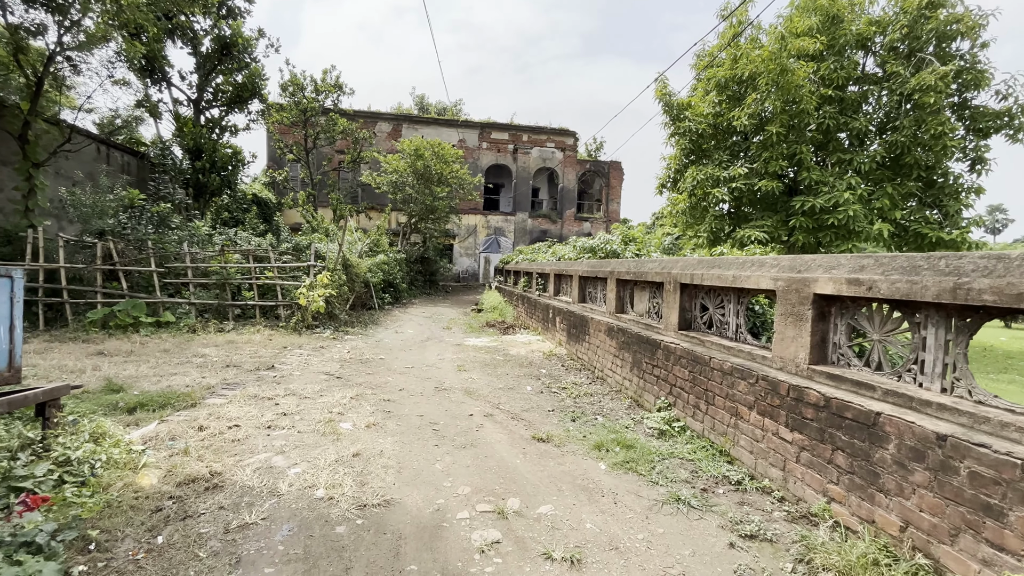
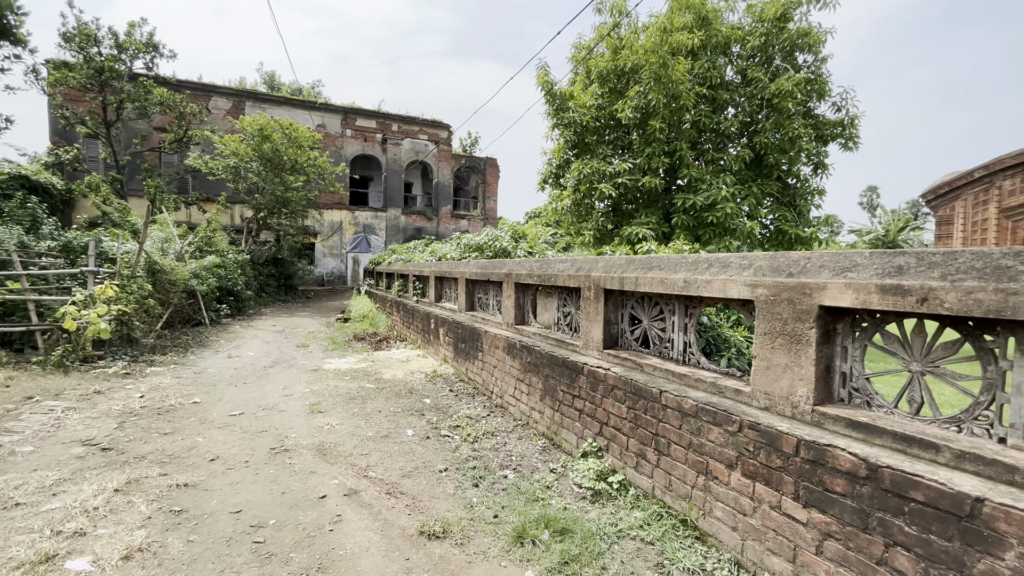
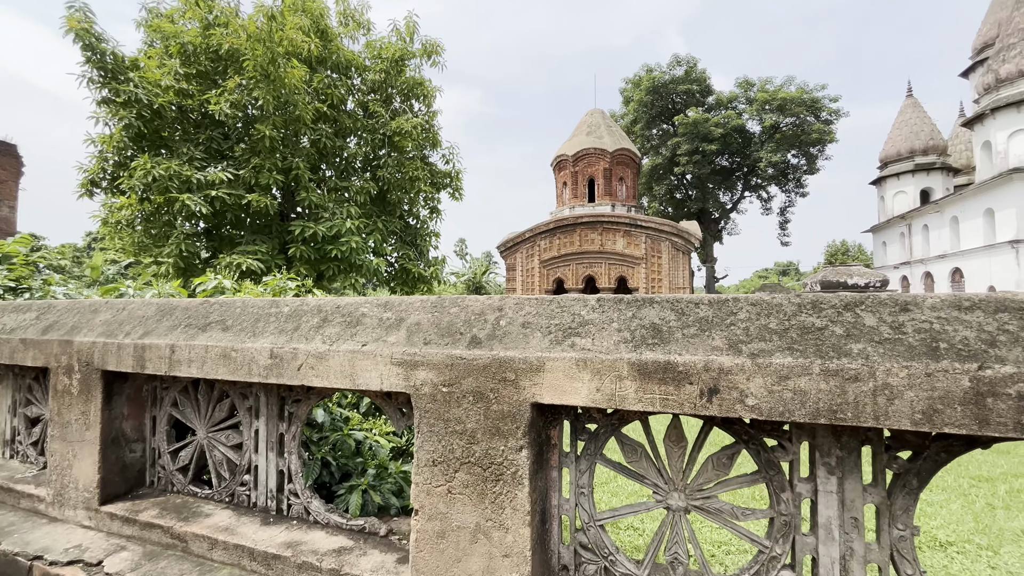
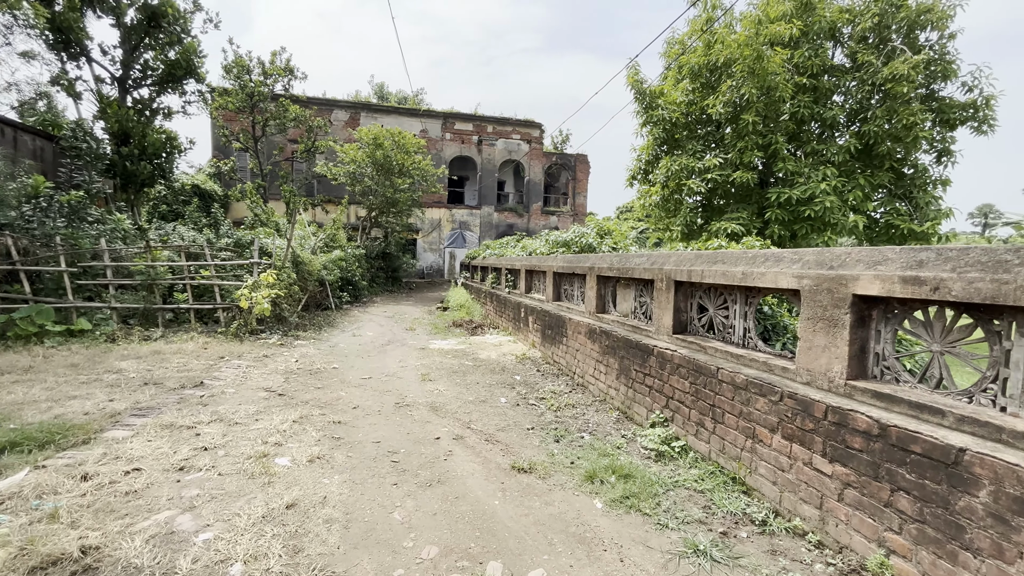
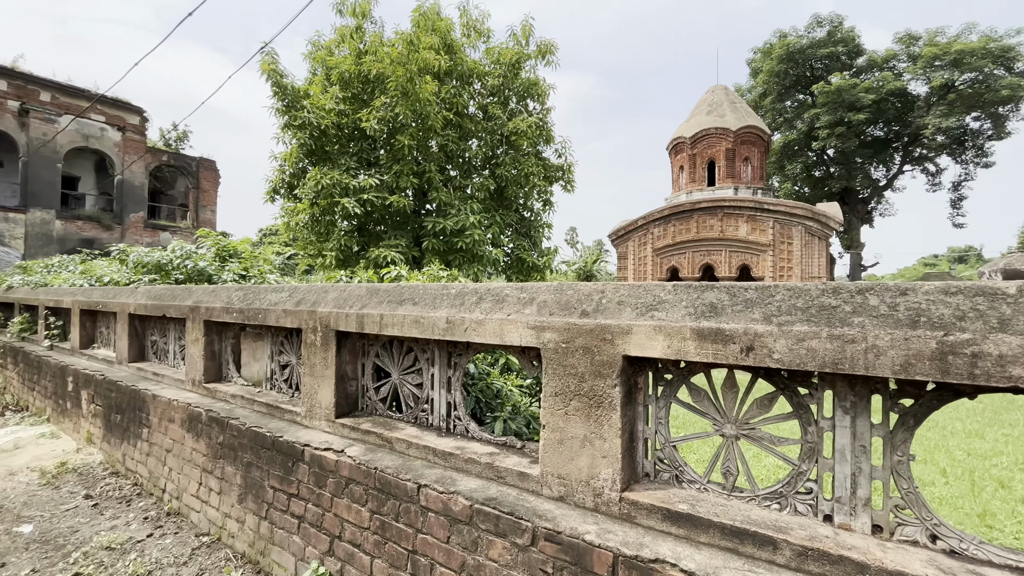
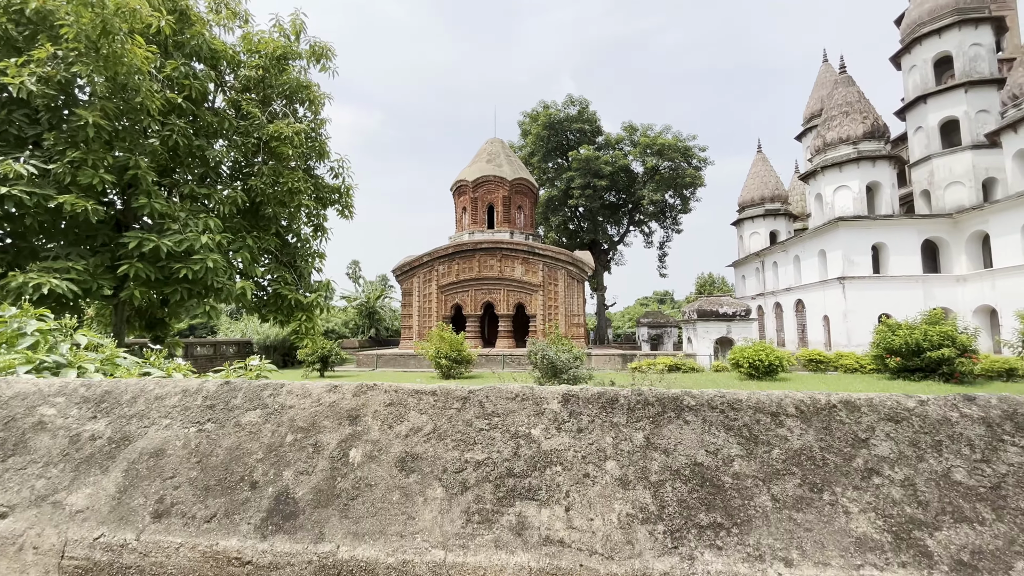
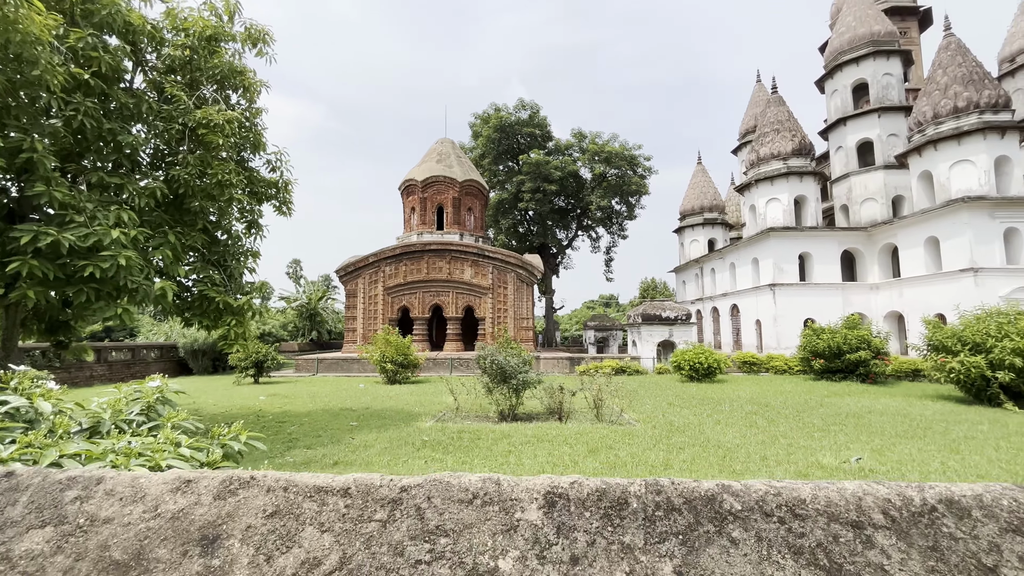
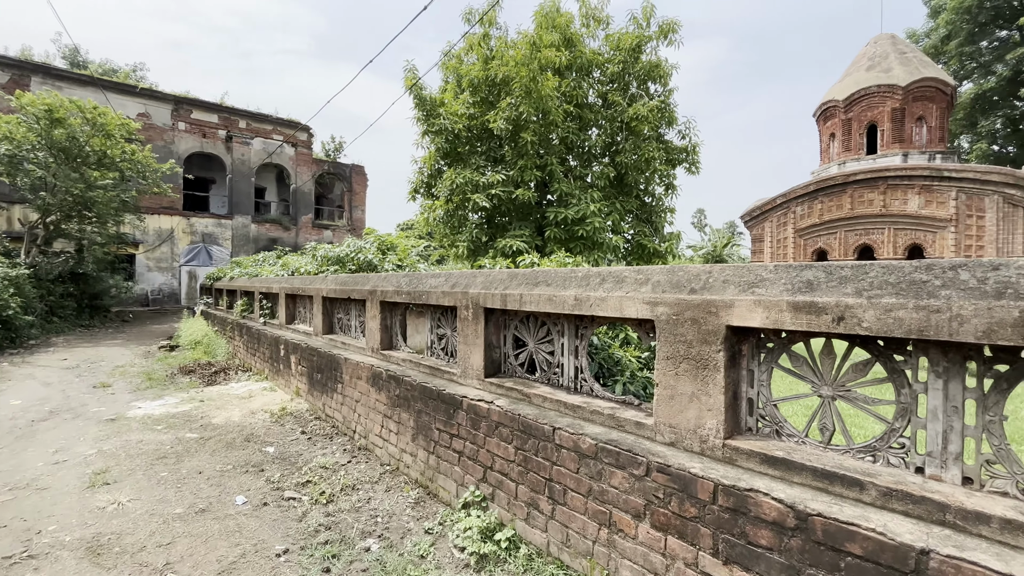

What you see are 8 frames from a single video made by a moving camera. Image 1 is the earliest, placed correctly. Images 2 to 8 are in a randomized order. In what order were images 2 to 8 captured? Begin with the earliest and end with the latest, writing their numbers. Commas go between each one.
4, 2, 8, 5, 3, 6, 7
